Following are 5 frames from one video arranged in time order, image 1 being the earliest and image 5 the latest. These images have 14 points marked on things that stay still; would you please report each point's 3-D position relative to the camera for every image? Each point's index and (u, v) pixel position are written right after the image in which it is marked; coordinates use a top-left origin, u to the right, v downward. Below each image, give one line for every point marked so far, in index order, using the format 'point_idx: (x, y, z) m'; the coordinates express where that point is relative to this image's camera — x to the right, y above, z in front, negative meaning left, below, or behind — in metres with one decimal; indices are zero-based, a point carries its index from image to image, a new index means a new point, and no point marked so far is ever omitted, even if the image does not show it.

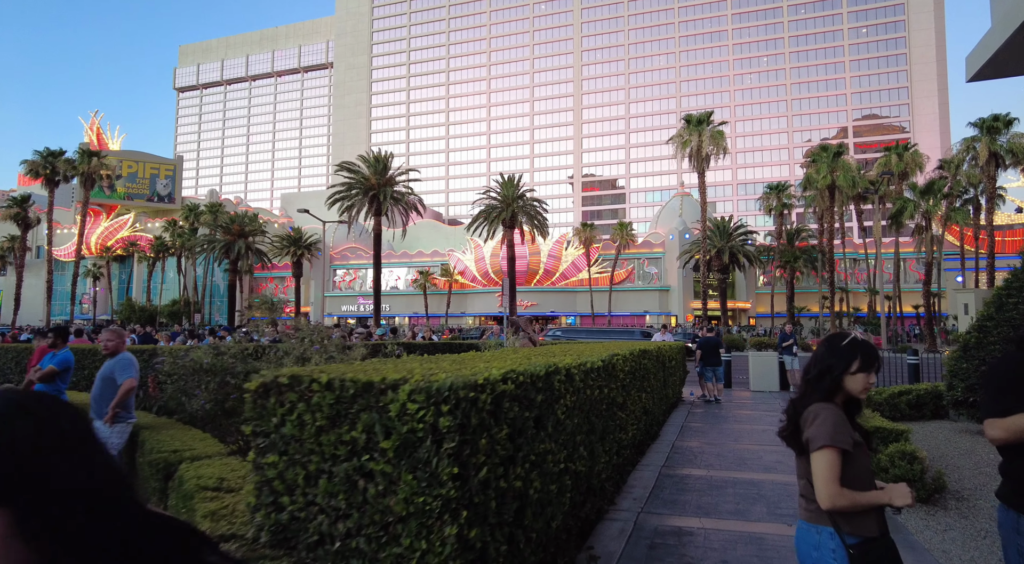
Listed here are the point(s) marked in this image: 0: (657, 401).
0: (+2.1, -1.8, +8.6) m
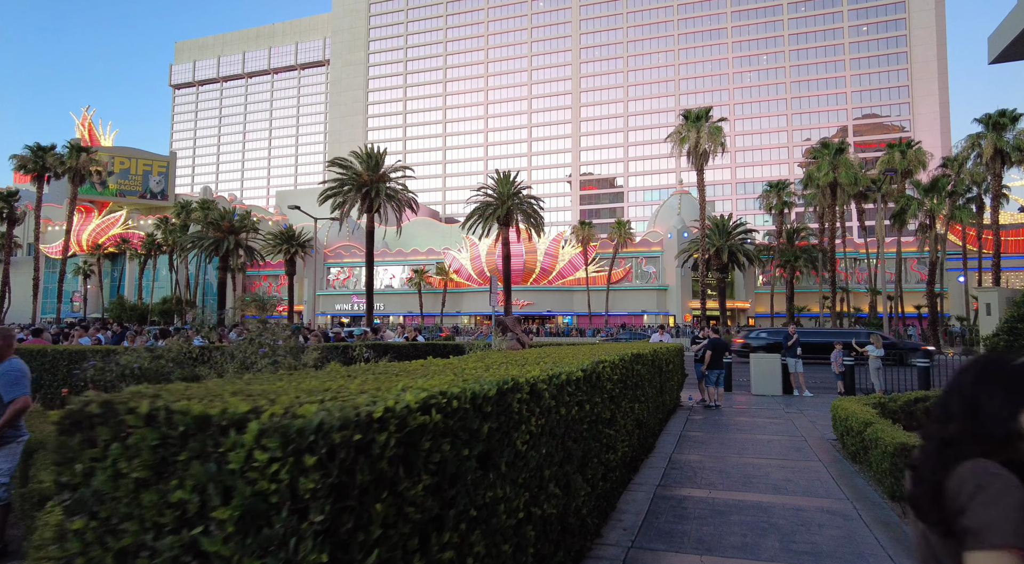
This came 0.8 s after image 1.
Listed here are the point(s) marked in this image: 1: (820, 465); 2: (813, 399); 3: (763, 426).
0: (+1.8, -1.7, +7.8) m
1: (+4.0, -2.4, +7.8) m
2: (+7.9, -3.1, +15.7) m
3: (+4.7, -2.7, +11.0) m
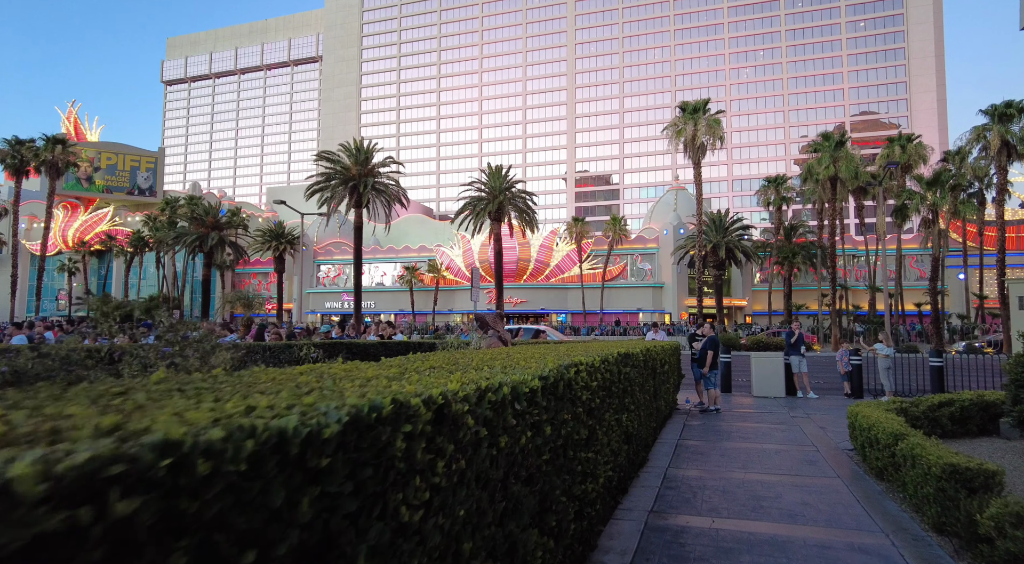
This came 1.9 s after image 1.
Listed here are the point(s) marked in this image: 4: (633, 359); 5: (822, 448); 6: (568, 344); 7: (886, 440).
0: (+1.5, -1.6, +6.7) m
1: (+3.7, -2.2, +6.7) m
2: (+7.5, -2.9, +14.6) m
3: (+4.3, -2.5, +9.9) m
4: (+1.2, -0.8, +6.1) m
5: (+4.5, -2.4, +8.6) m
6: (+0.7, -0.8, +7.1) m
7: (+3.9, -1.7, +6.2) m
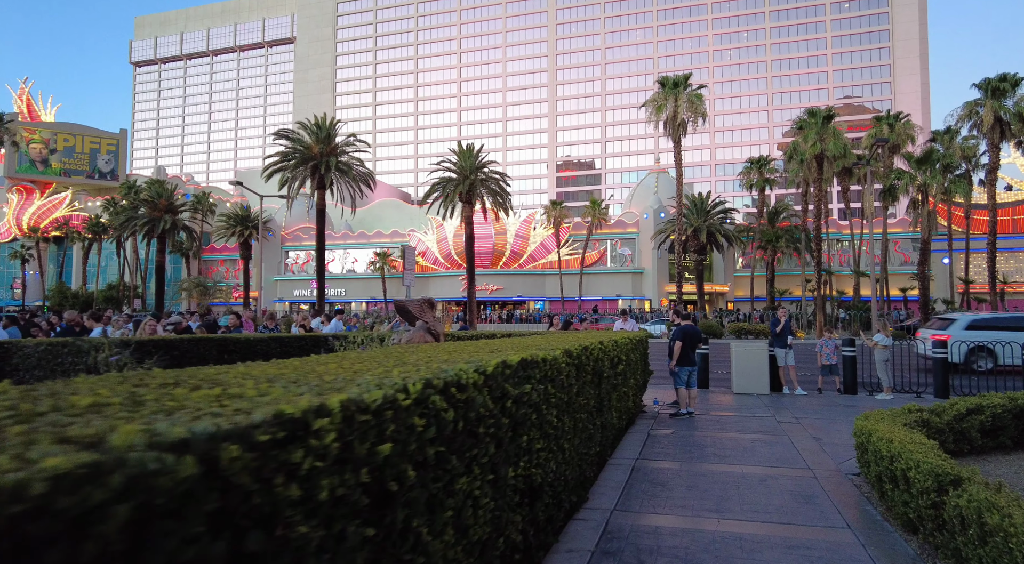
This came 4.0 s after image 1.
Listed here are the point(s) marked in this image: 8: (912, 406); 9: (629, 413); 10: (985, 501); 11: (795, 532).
0: (+0.5, -1.3, +4.6) m
1: (+2.6, -2.0, +4.7) m
2: (+6.3, -2.5, +12.7) m
3: (+3.2, -2.2, +7.9) m
4: (+0.2, -0.6, +4.0) m
5: (+3.4, -2.1, +6.6) m
6: (-0.4, -0.5, +5.0) m
7: (+2.9, -1.4, +4.2) m
8: (+4.6, -1.4, +6.8) m
9: (+1.7, -1.9, +8.6) m
10: (+2.8, -1.3, +3.5) m
11: (+2.3, -2.0, +4.8) m
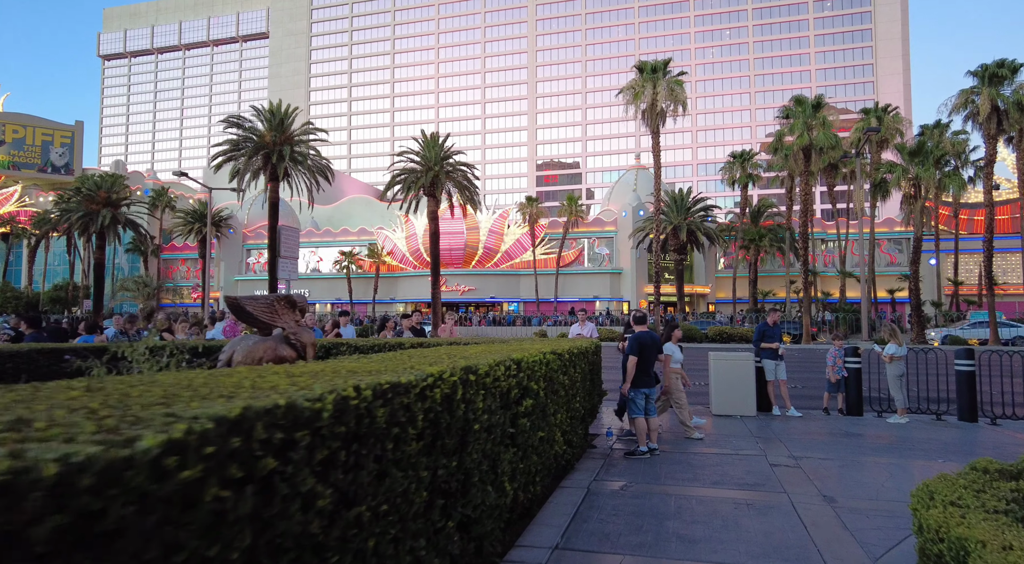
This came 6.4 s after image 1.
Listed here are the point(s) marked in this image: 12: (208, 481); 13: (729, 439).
0: (-0.7, -1.2, +1.8) m
1: (+1.5, -1.9, +1.9) m
2: (+5.0, -2.4, +10.1) m
3: (+2.0, -2.1, +5.2) m
4: (-0.9, -0.4, +1.2) m
5: (+2.2, -2.0, +3.9) m
6: (-1.5, -0.4, +2.3) m
7: (+1.8, -1.3, +1.5) m
8: (+3.4, -1.3, +4.2) m
9: (+0.4, -1.8, +5.9) m
10: (+1.7, -1.1, +0.8) m
11: (+1.2, -1.9, +2.1) m
12: (-0.8, -0.5, +1.5) m
13: (+3.2, -2.3, +8.8) m
